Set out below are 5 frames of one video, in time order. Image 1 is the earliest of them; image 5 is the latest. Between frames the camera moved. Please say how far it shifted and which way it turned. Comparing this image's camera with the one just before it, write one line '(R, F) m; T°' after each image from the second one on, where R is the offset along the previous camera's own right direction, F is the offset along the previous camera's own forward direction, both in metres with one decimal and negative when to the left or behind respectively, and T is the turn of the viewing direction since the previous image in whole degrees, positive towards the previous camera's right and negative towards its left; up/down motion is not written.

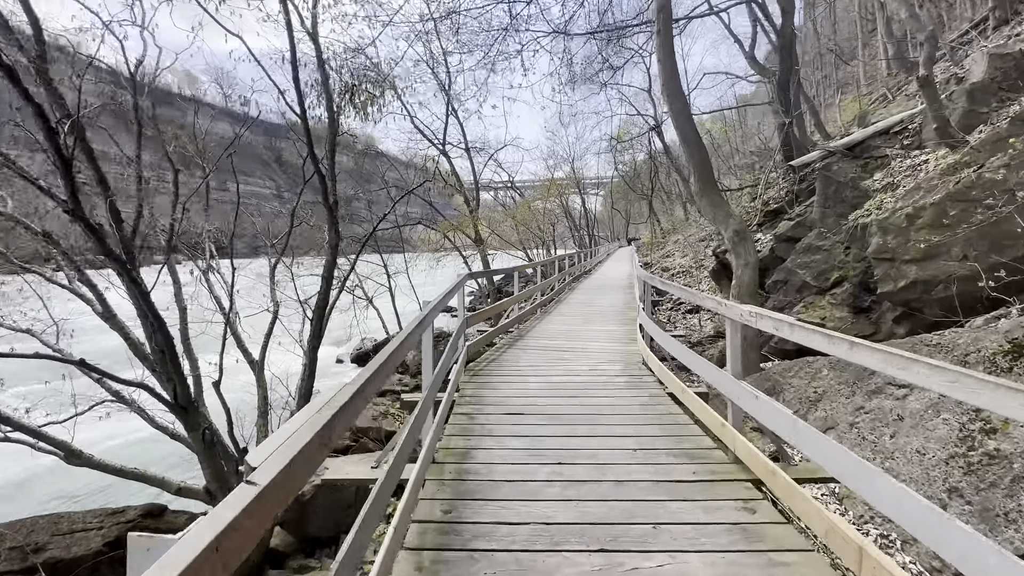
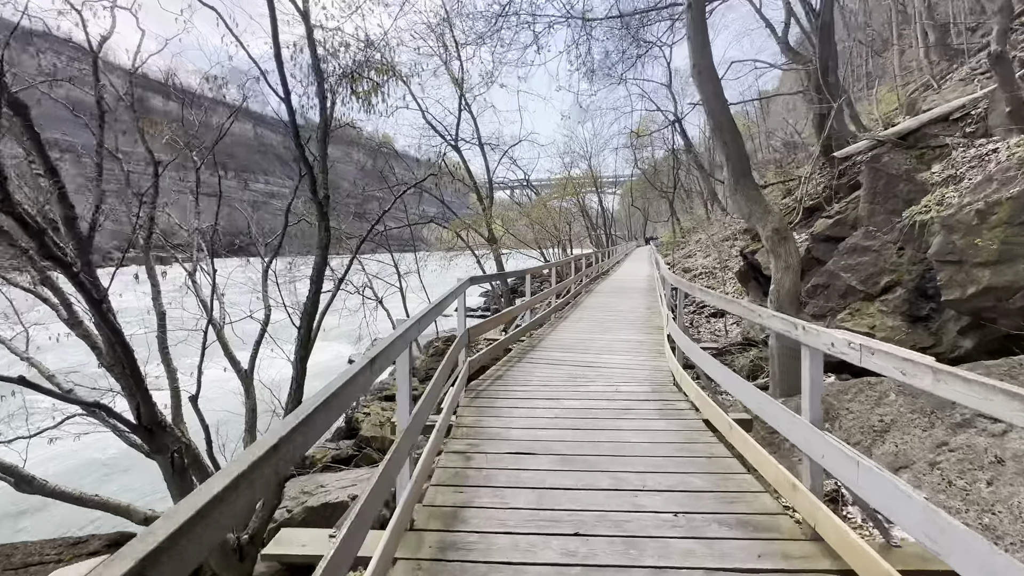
(+0.1, +0.6) m; -2°
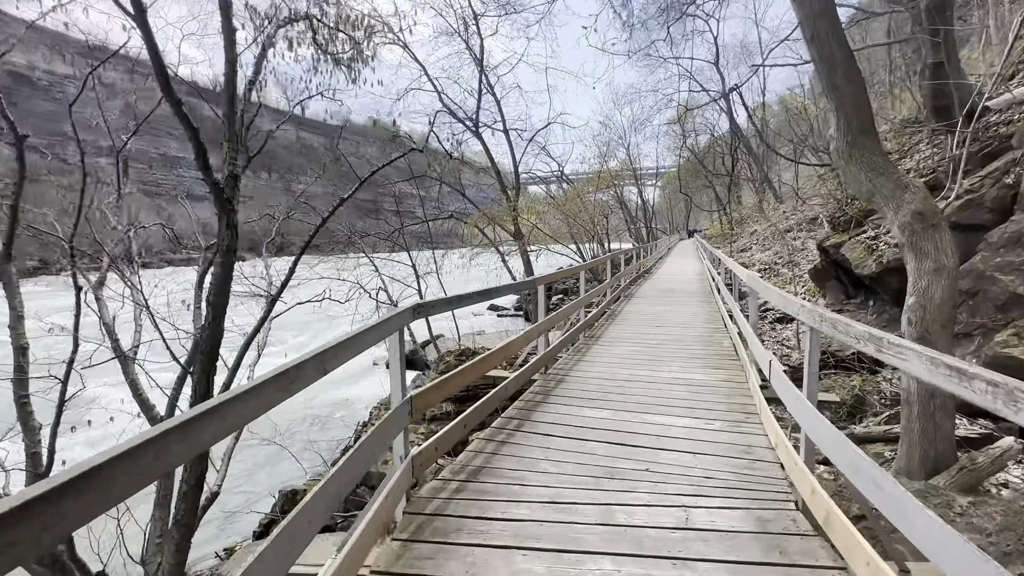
(+0.3, +1.6) m; -5°
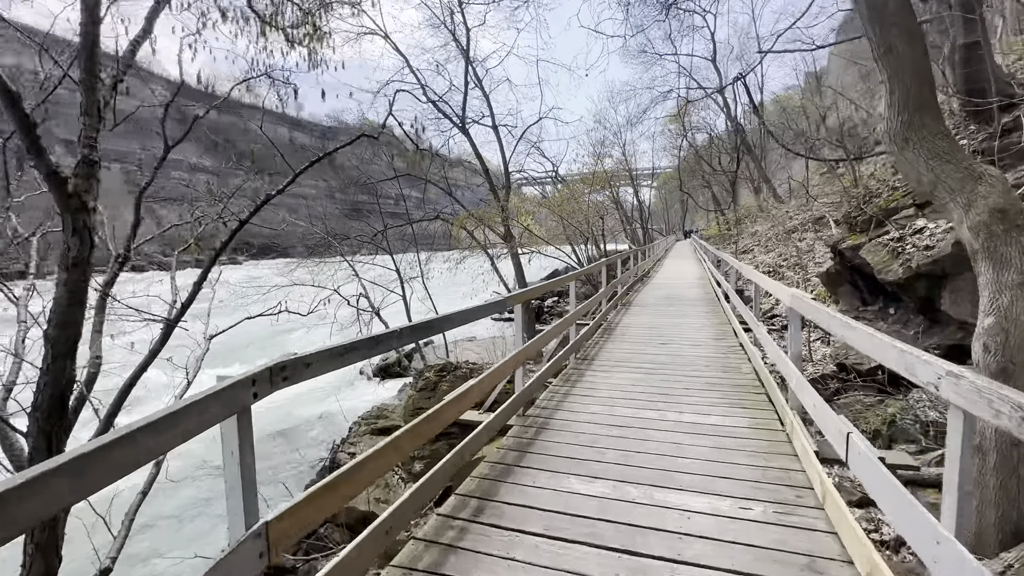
(+0.2, +0.8) m; 0°
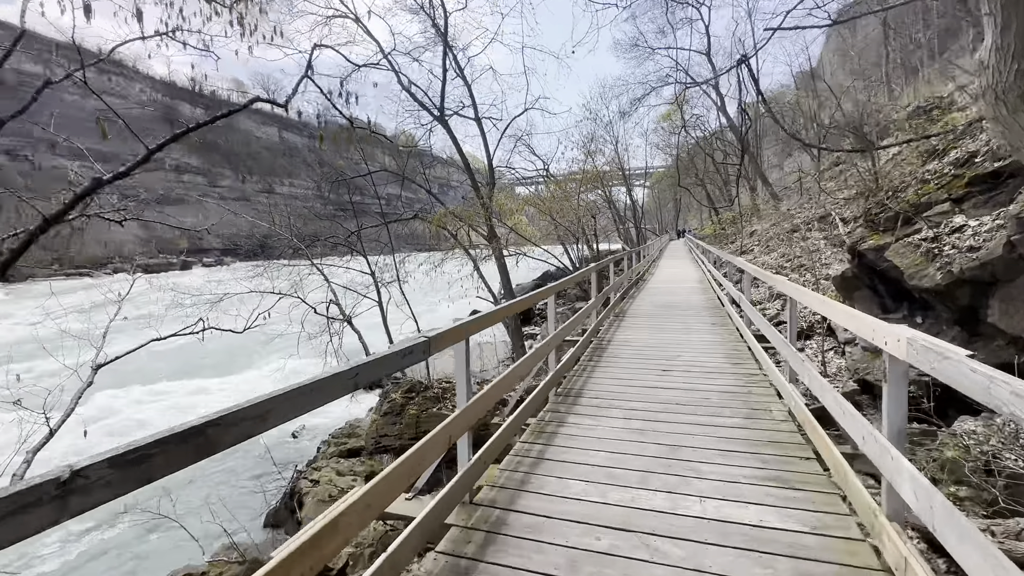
(+0.2, +1.0) m; +1°
